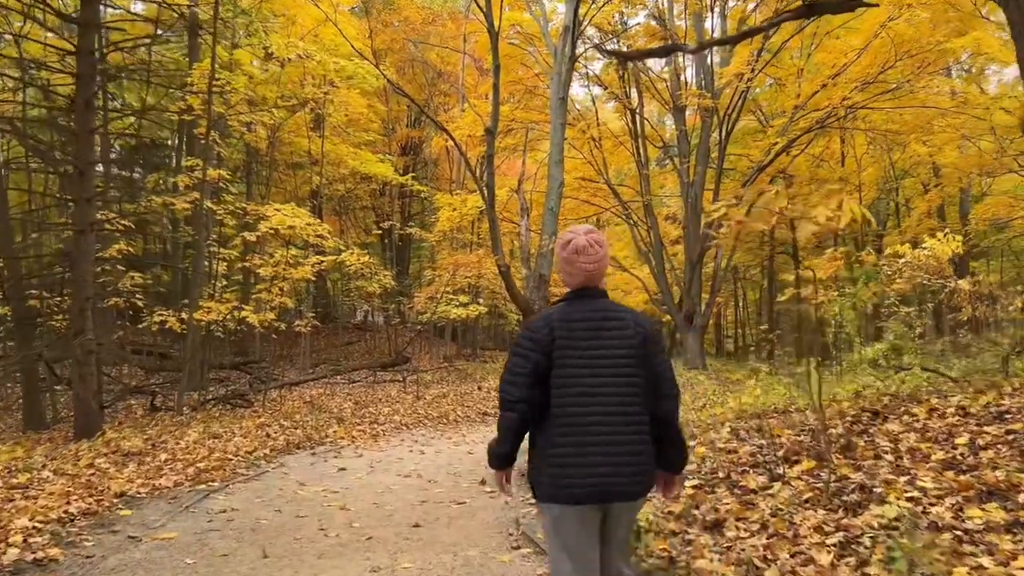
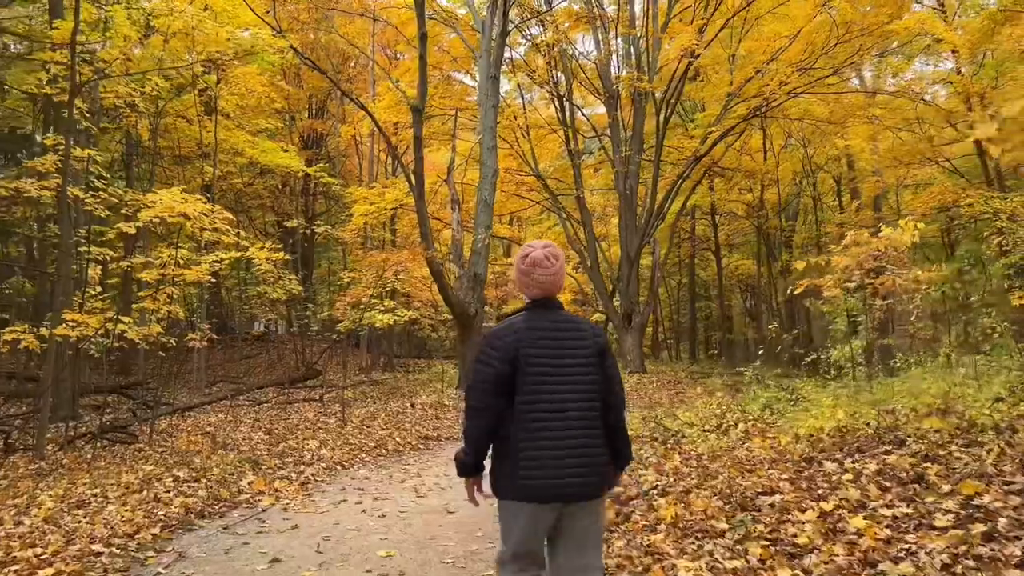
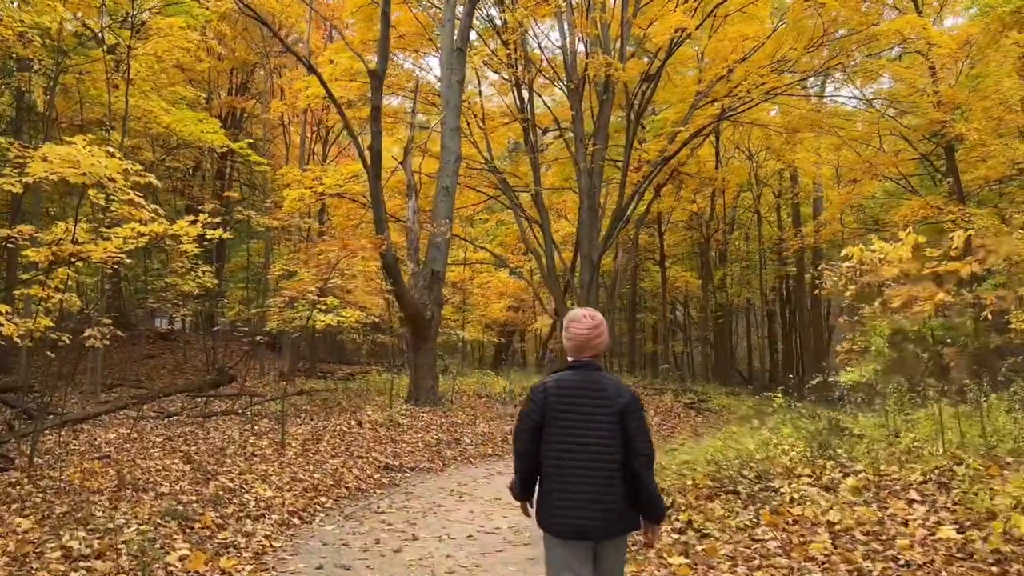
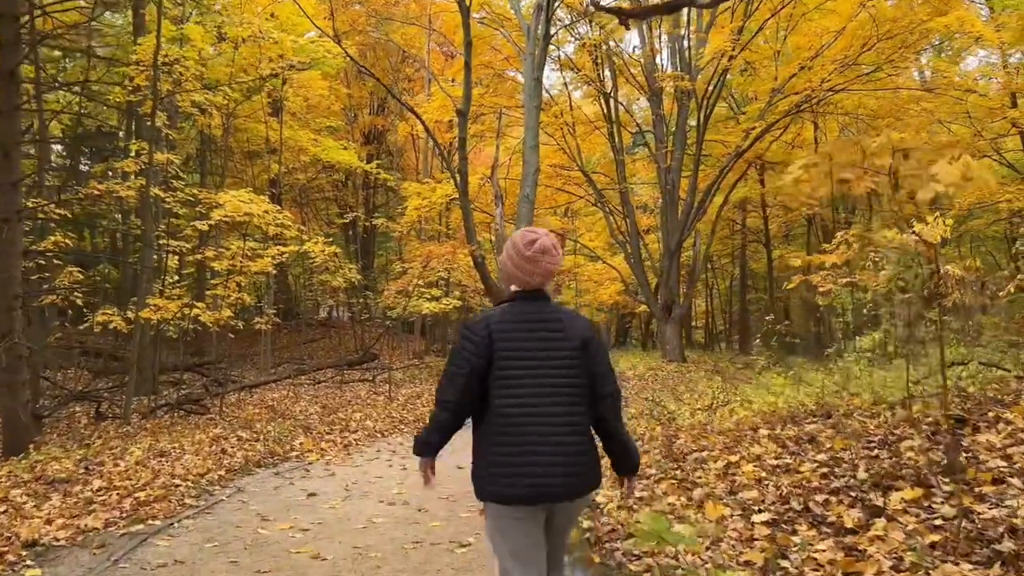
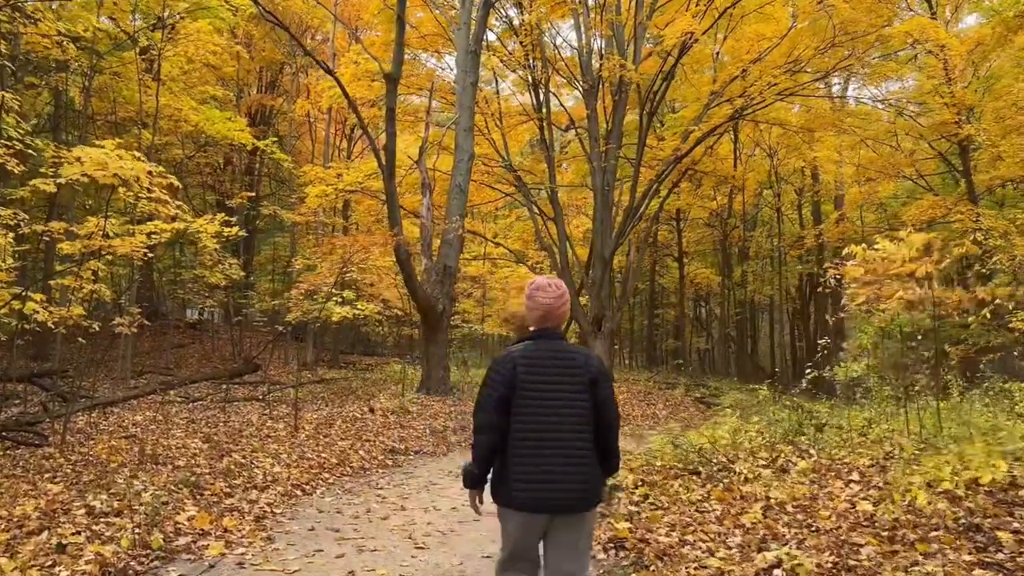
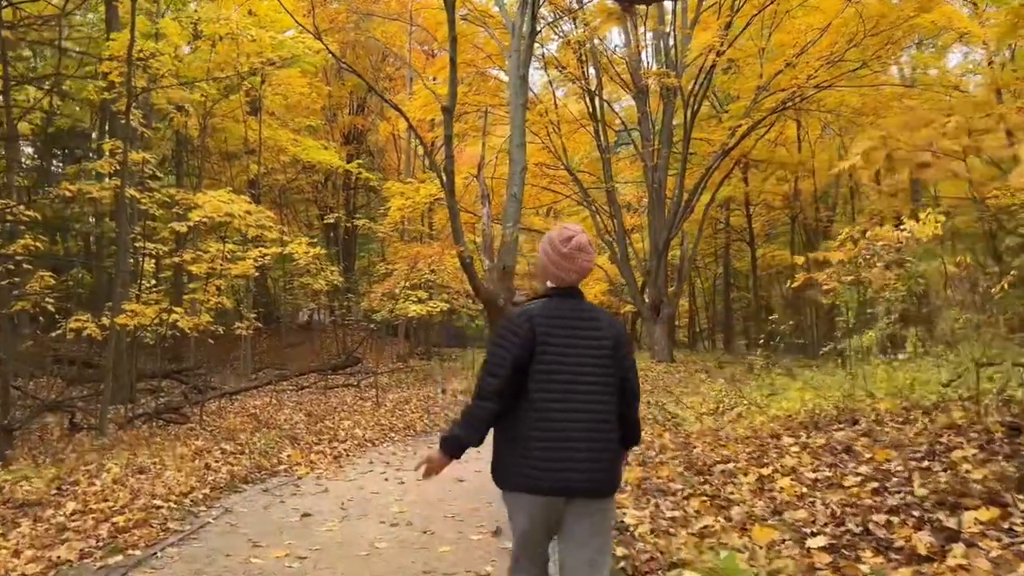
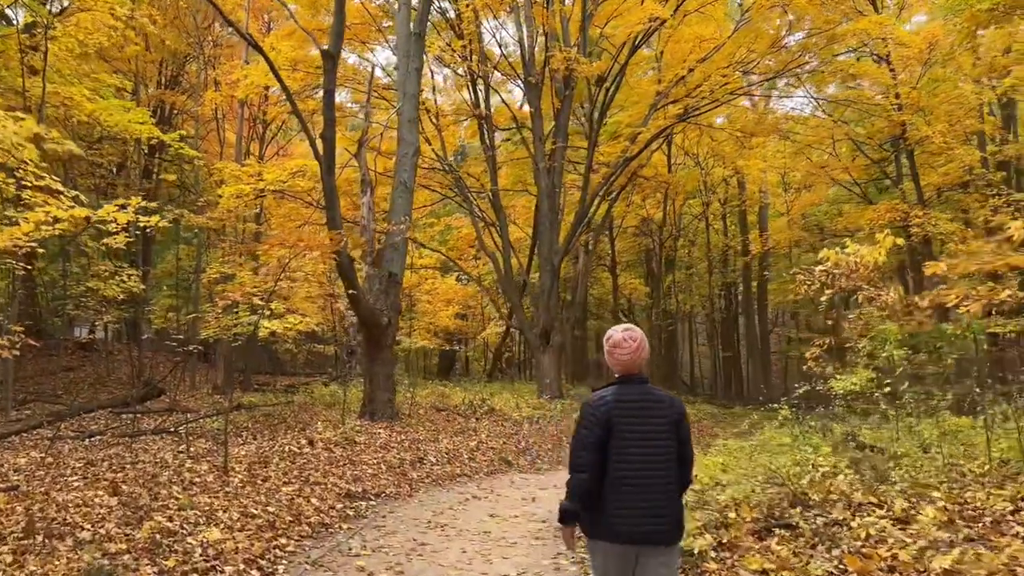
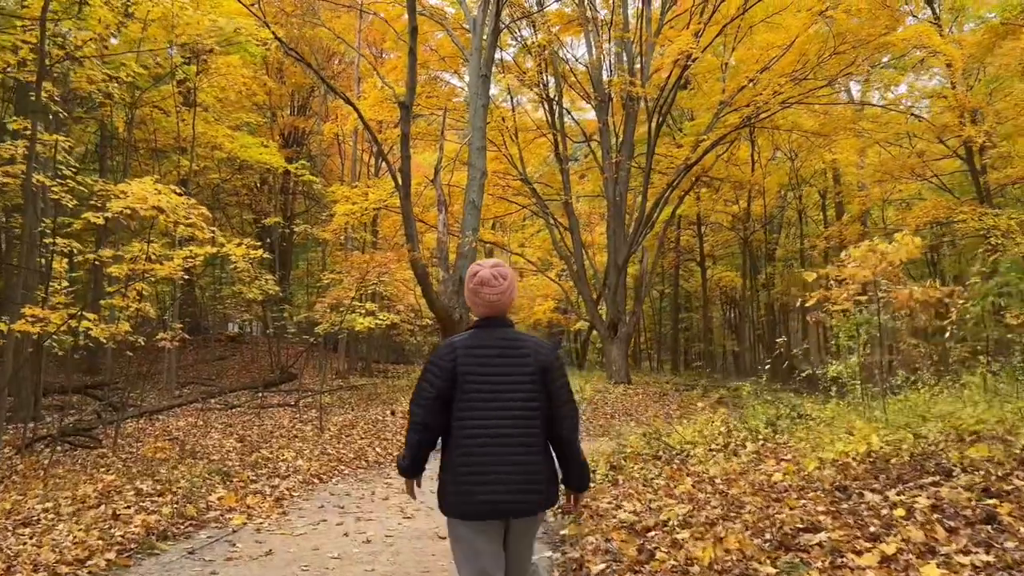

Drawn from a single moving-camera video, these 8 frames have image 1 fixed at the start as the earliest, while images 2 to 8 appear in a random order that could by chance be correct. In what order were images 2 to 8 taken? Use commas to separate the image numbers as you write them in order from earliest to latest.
4, 6, 2, 8, 5, 3, 7
